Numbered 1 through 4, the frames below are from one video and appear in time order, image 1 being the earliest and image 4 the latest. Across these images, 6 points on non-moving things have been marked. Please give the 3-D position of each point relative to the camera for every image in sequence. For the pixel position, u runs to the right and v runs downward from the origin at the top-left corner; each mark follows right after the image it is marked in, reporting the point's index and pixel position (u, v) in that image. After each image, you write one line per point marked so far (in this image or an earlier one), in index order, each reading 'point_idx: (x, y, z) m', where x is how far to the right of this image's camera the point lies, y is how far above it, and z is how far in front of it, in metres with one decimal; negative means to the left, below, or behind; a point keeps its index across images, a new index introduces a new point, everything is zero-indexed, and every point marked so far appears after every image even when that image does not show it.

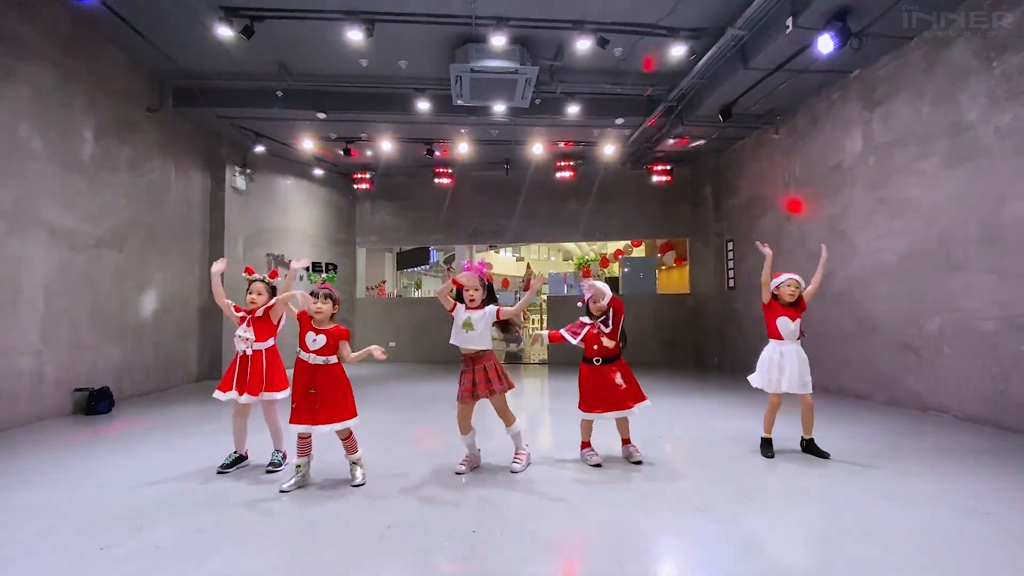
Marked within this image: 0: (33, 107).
0: (-3.9, +1.5, +4.2) m
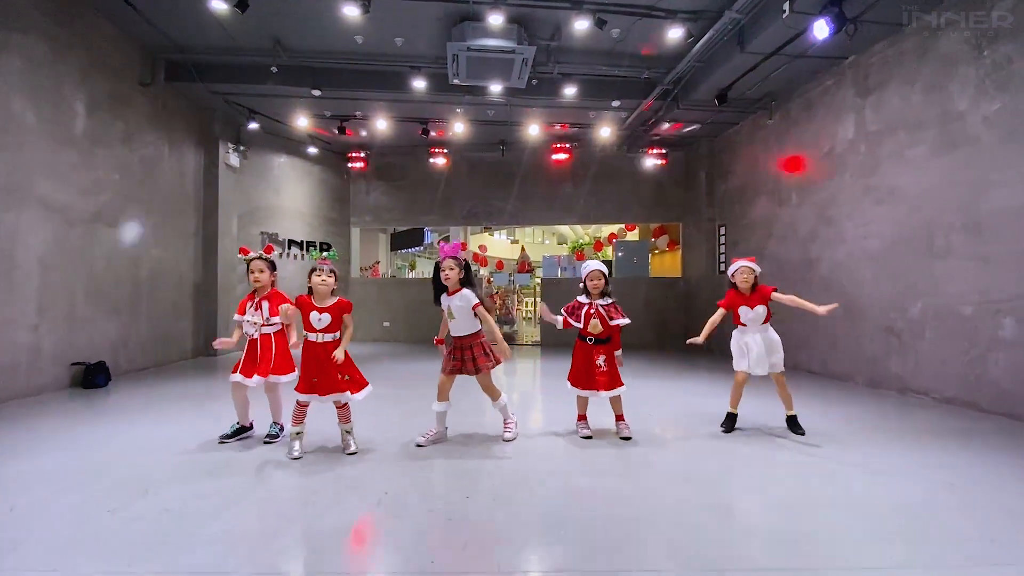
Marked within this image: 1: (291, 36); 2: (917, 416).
0: (-4.0, +1.7, +4.1) m
1: (-2.2, +2.6, +5.1) m
2: (+3.0, -0.9, +3.7) m
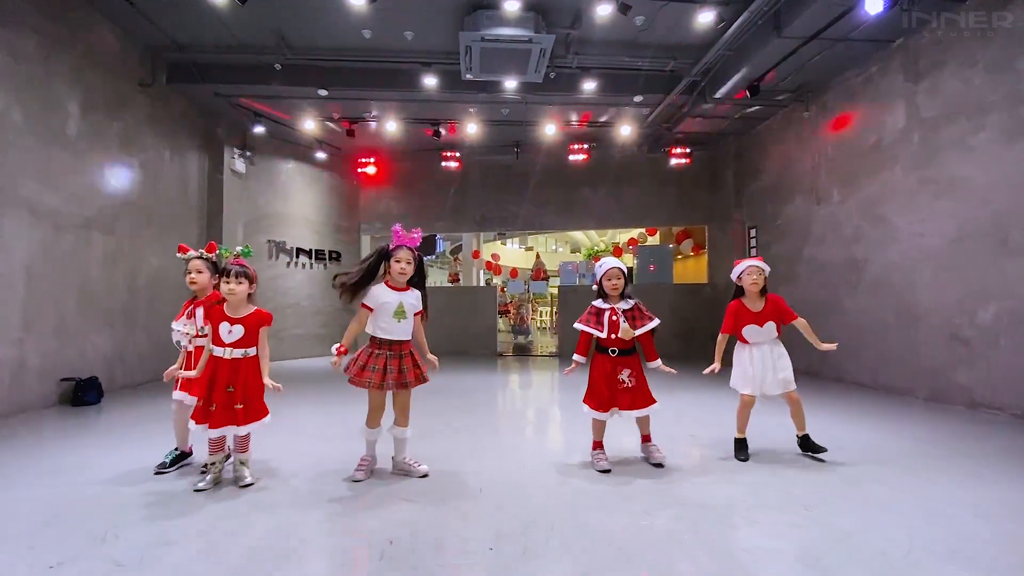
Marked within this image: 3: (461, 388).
0: (-3.8, +1.6, +3.9) m
1: (-2.1, +2.5, +4.9) m
2: (+3.1, -0.9, +3.2) m
3: (-0.5, -1.1, +5.3) m
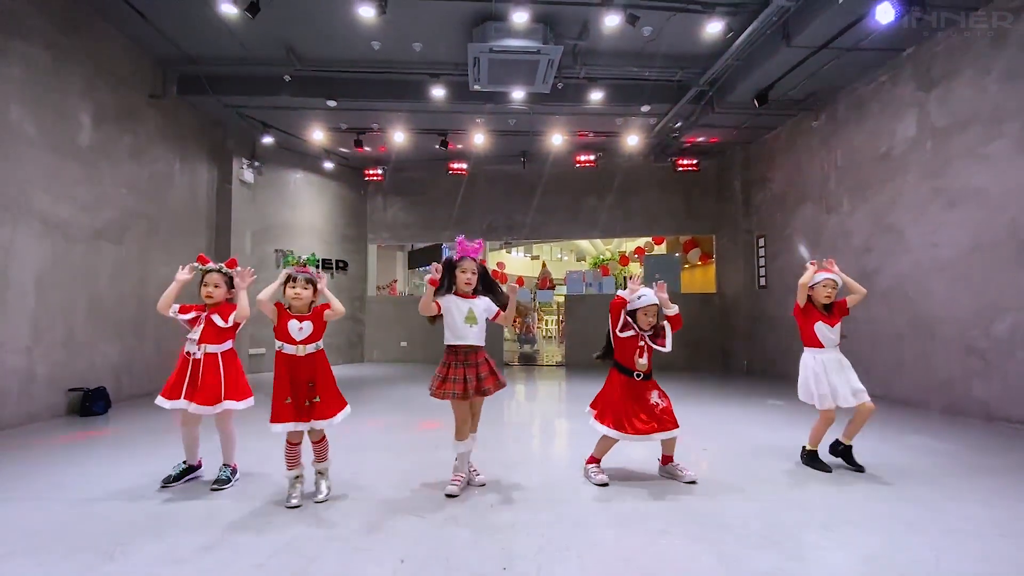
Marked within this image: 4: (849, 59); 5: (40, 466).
0: (-3.8, +1.5, +3.9) m
1: (-2.0, +2.4, +4.9) m
2: (+3.2, -1.0, +3.1) m
3: (-0.5, -1.2, +5.3) m
4: (+3.1, +2.1, +4.6) m
5: (-2.8, -1.1, +3.0) m
